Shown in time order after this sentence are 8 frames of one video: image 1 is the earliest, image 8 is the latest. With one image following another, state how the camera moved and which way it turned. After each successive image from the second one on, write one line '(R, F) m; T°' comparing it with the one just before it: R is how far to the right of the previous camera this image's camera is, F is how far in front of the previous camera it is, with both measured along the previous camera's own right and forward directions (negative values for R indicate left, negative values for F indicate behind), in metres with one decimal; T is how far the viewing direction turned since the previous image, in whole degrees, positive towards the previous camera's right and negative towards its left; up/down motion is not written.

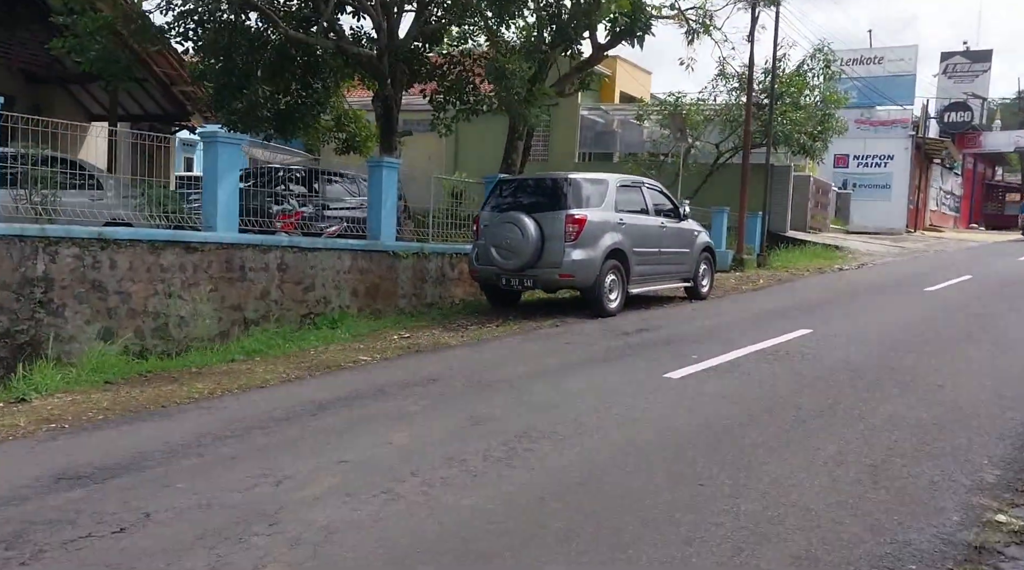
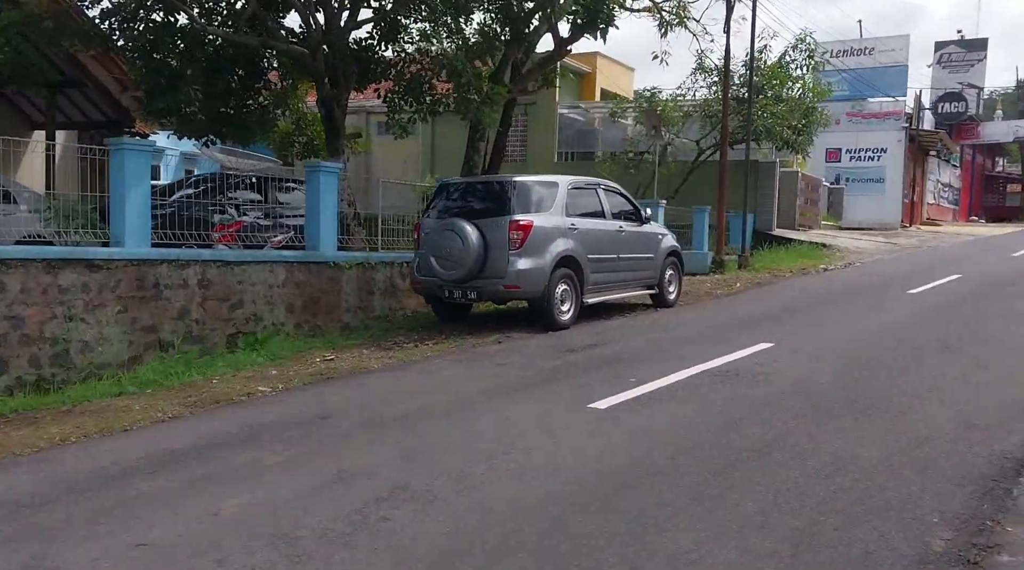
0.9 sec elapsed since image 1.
(+0.7, +1.0) m; 0°
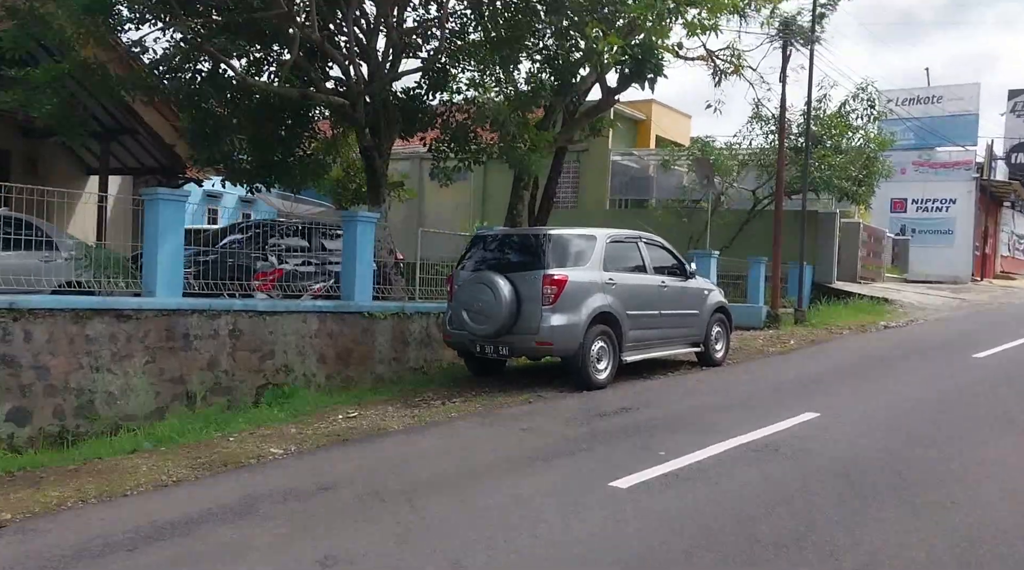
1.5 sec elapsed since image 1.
(+0.3, +0.3) m; -4°
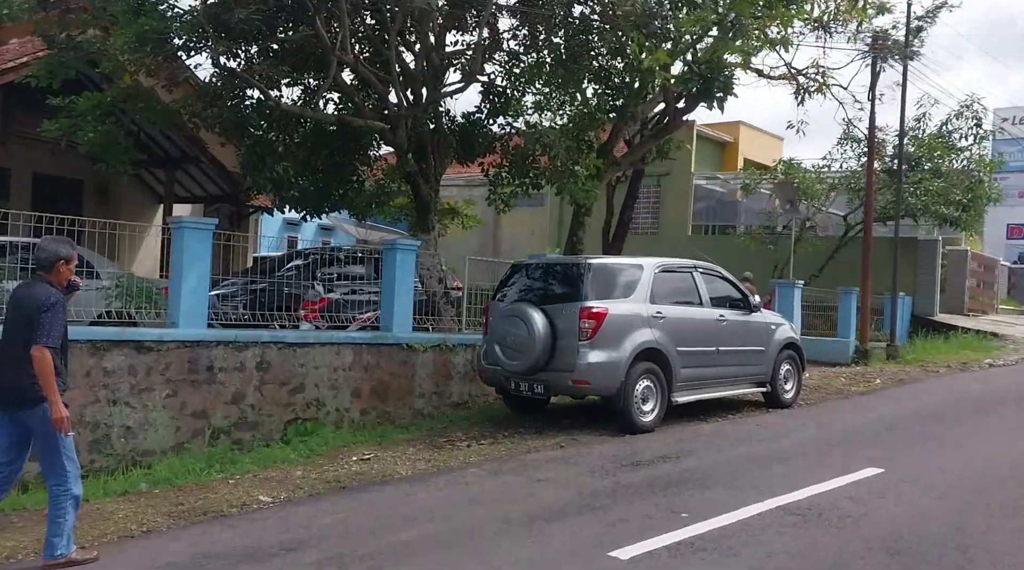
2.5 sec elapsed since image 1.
(+0.7, +0.8) m; -6°
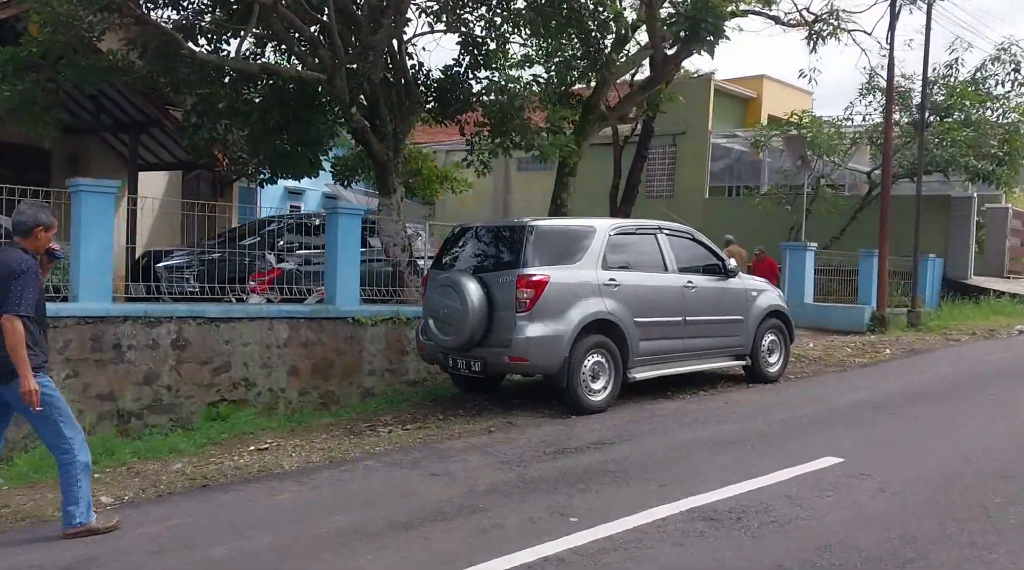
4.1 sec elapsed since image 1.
(+1.1, +1.1) m; -3°
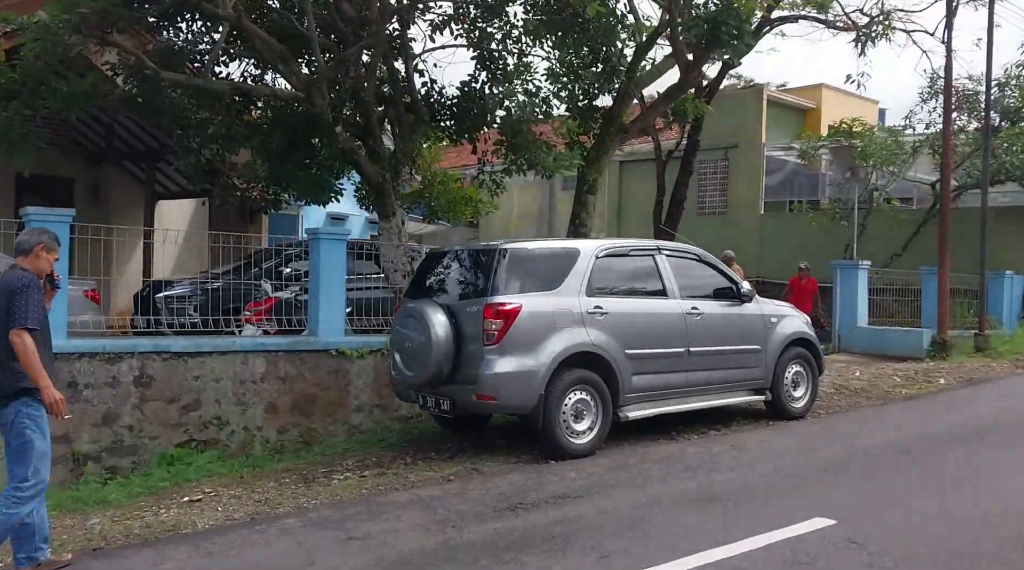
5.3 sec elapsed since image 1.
(+0.9, +0.9) m; -5°
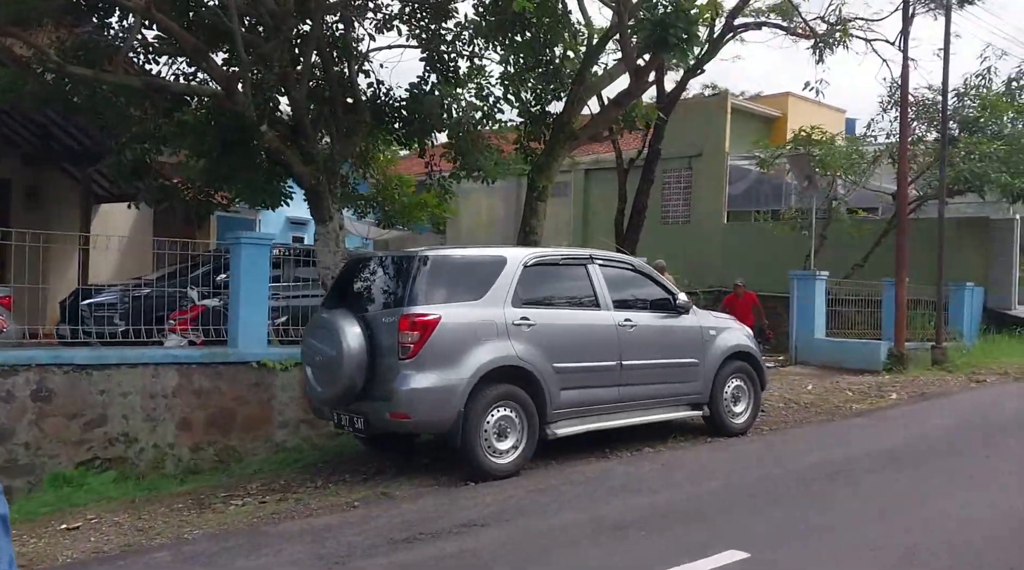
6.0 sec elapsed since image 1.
(+0.5, +0.5) m; +1°
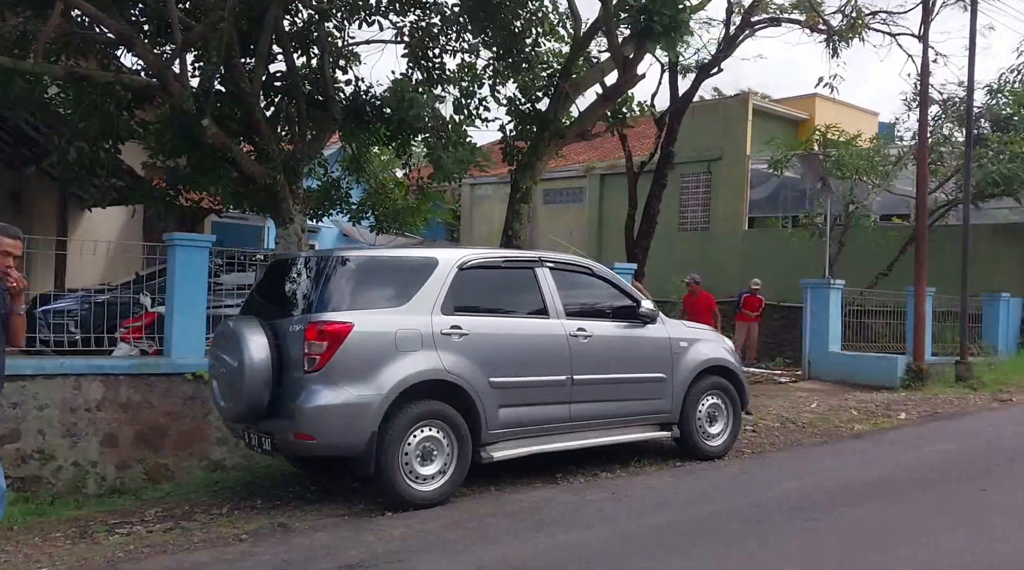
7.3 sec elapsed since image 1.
(+0.8, +0.9) m; -3°
